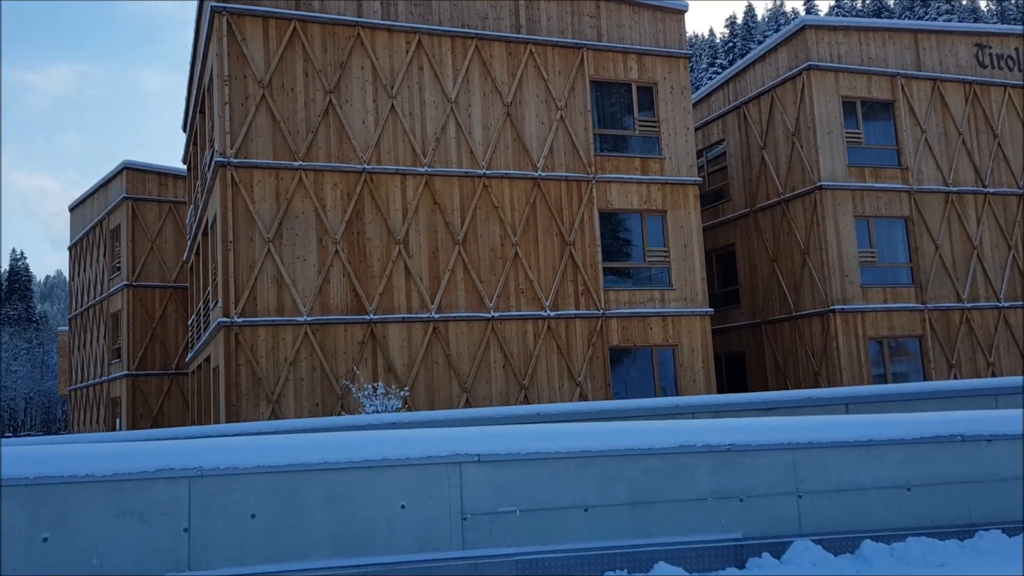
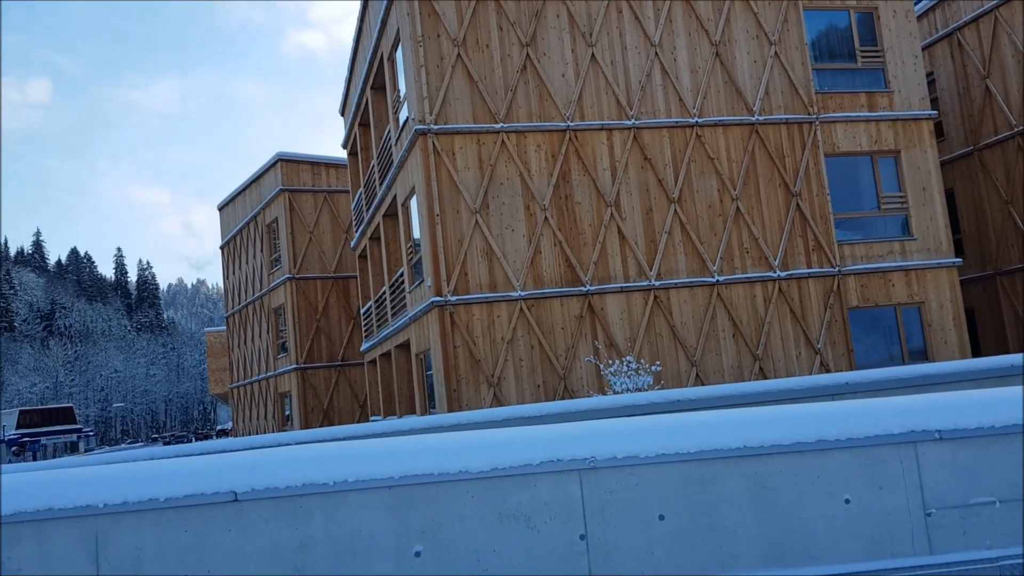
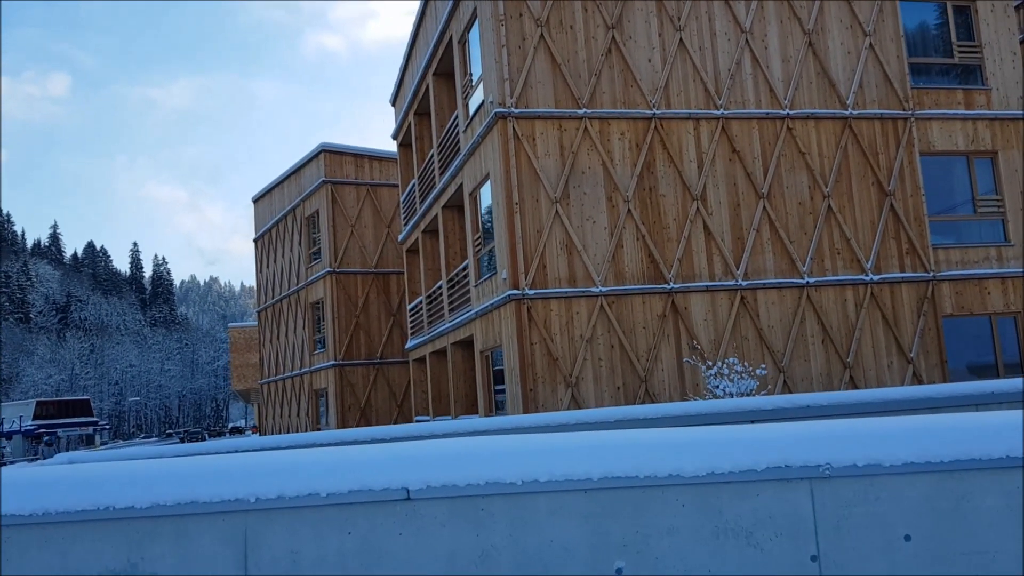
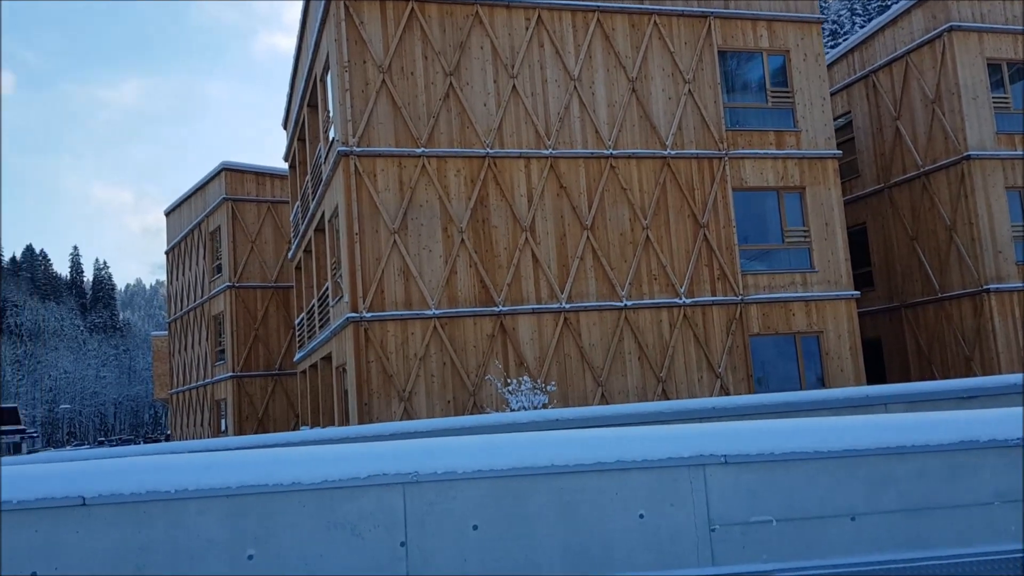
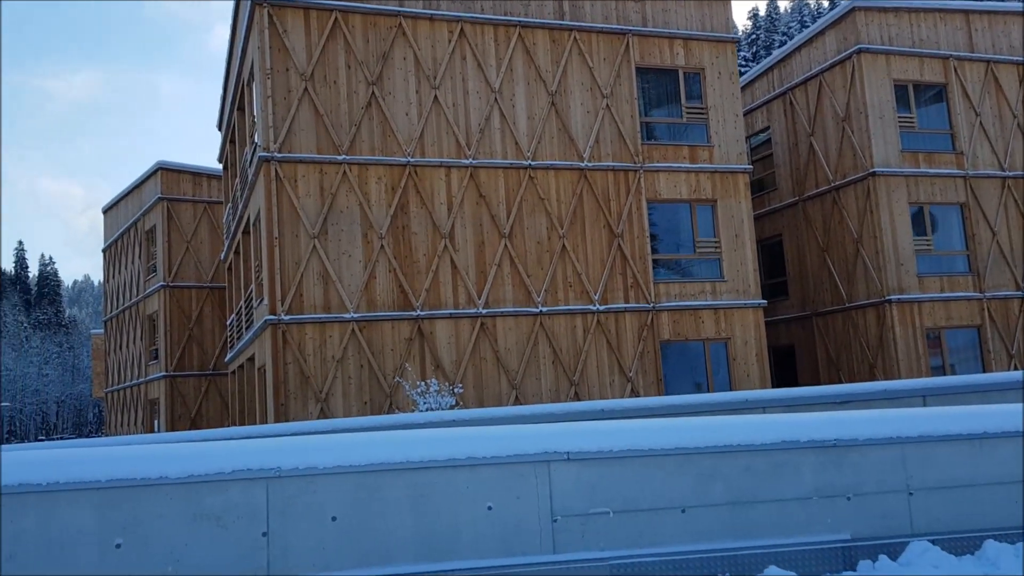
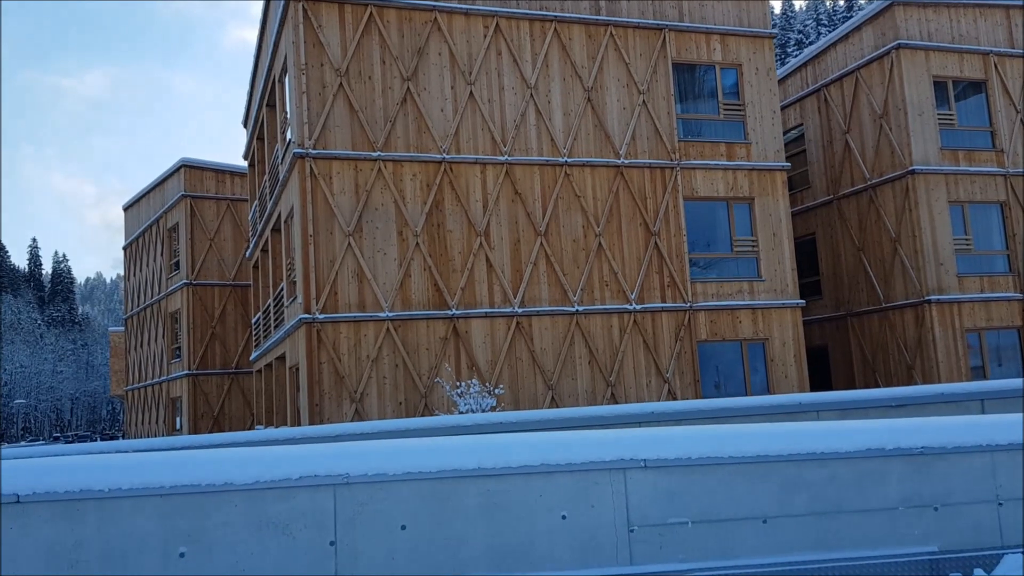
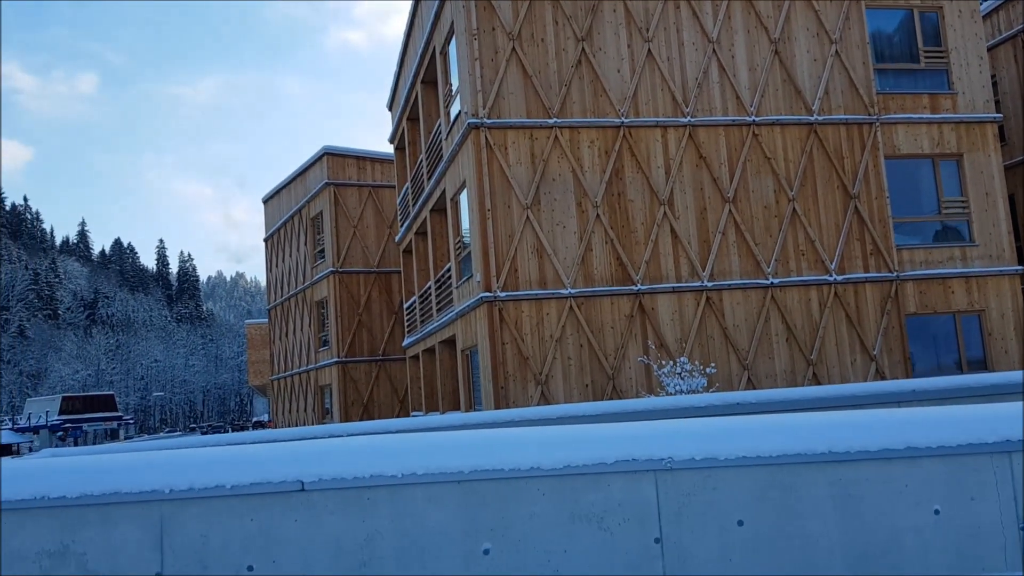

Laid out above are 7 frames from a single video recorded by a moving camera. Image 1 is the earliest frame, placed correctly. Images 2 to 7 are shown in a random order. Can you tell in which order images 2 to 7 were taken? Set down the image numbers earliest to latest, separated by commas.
5, 6, 4, 2, 7, 3
